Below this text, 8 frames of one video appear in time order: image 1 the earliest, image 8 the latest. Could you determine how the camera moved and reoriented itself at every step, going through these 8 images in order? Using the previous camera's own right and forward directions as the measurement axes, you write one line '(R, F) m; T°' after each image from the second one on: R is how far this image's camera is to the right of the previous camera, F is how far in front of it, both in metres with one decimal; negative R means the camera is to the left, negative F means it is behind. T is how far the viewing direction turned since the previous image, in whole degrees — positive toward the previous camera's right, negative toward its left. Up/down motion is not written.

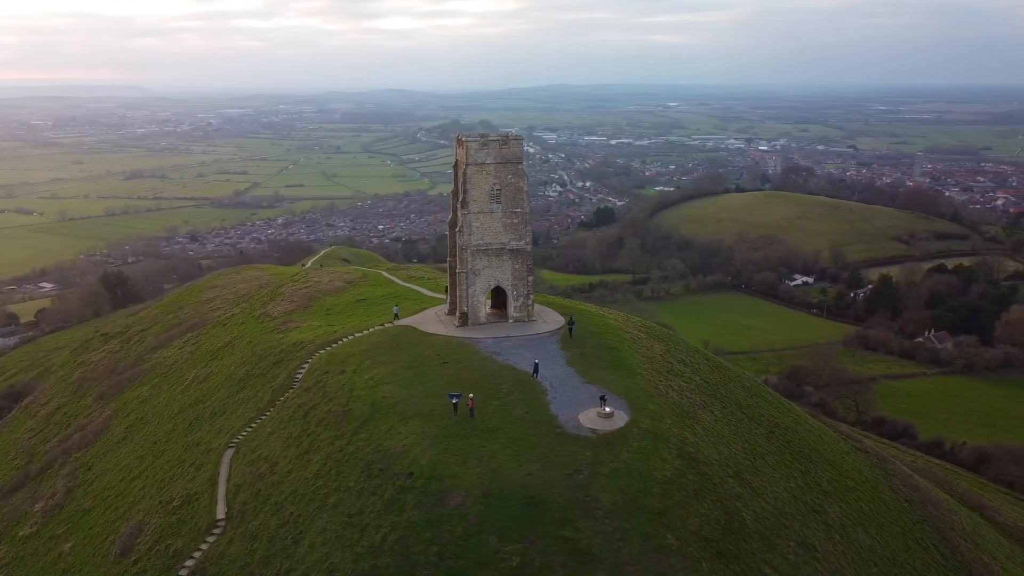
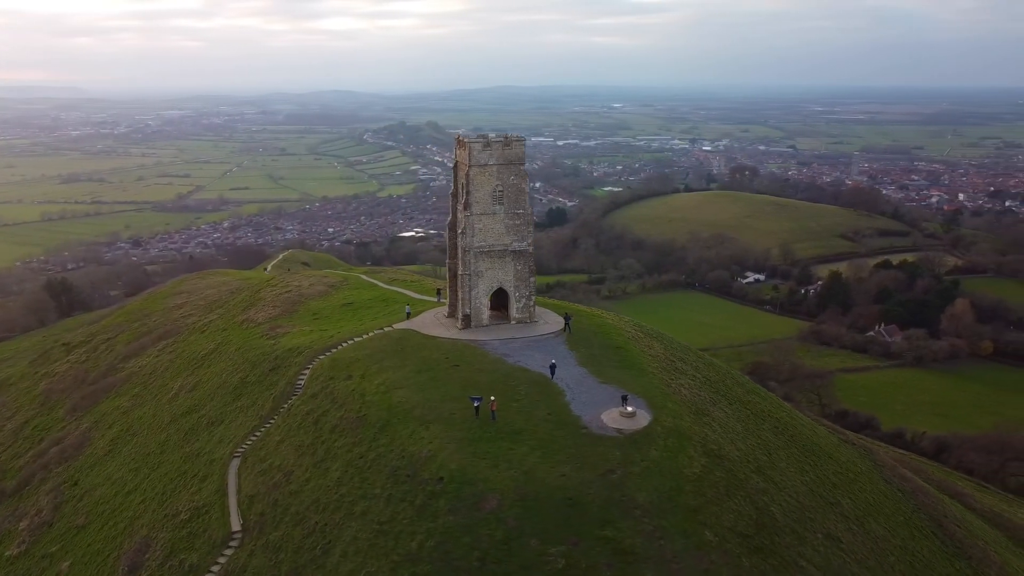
(-1.9, +0.2) m; +4°
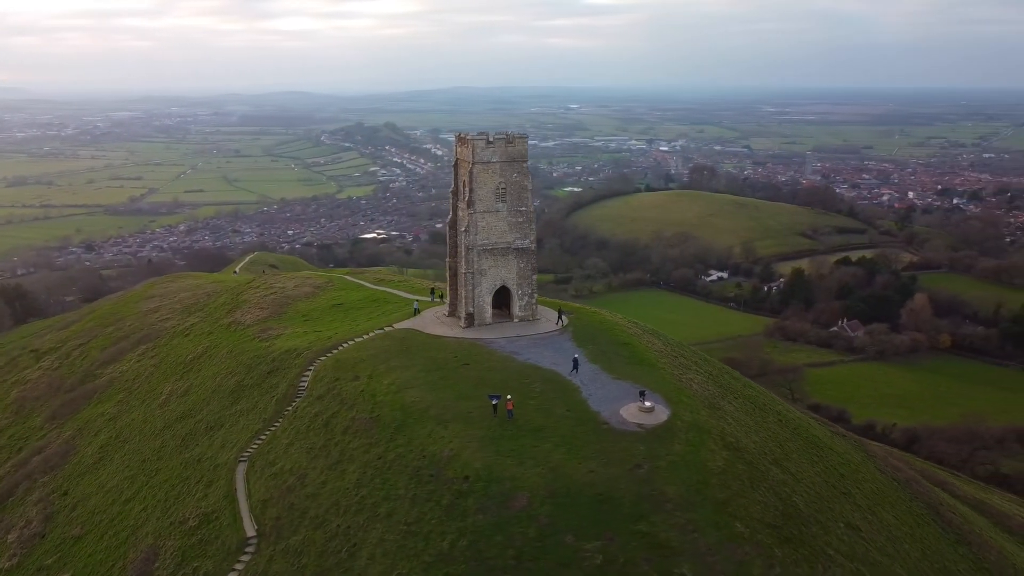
(-1.6, +0.2) m; +3°
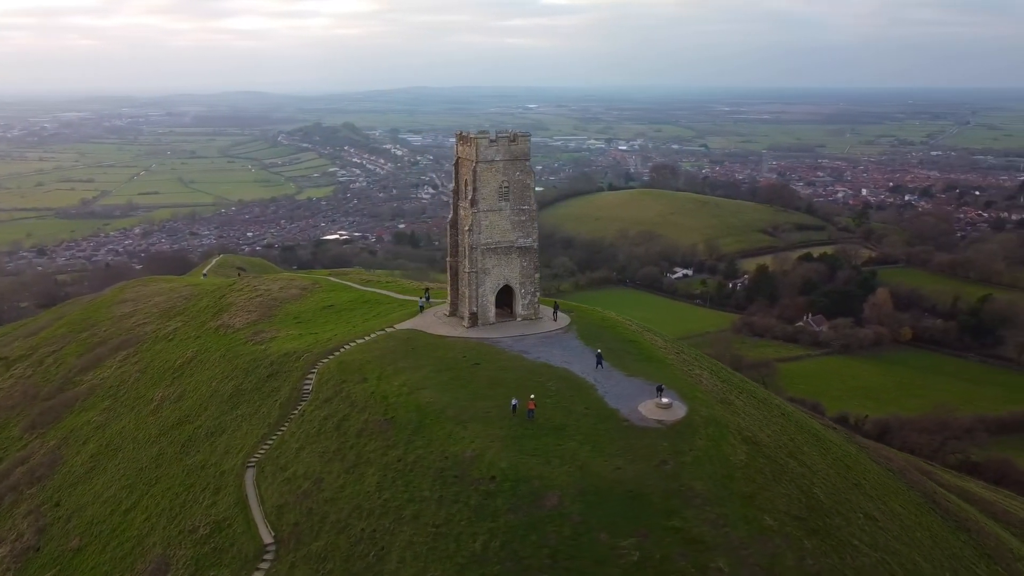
(-1.5, +0.1) m; +3°
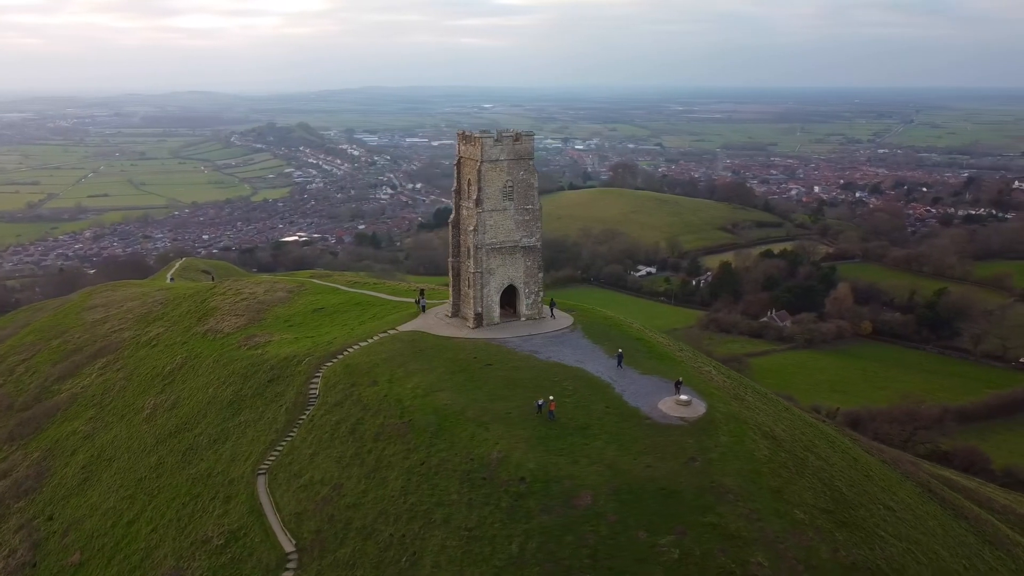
(-1.6, +0.2) m; +3°
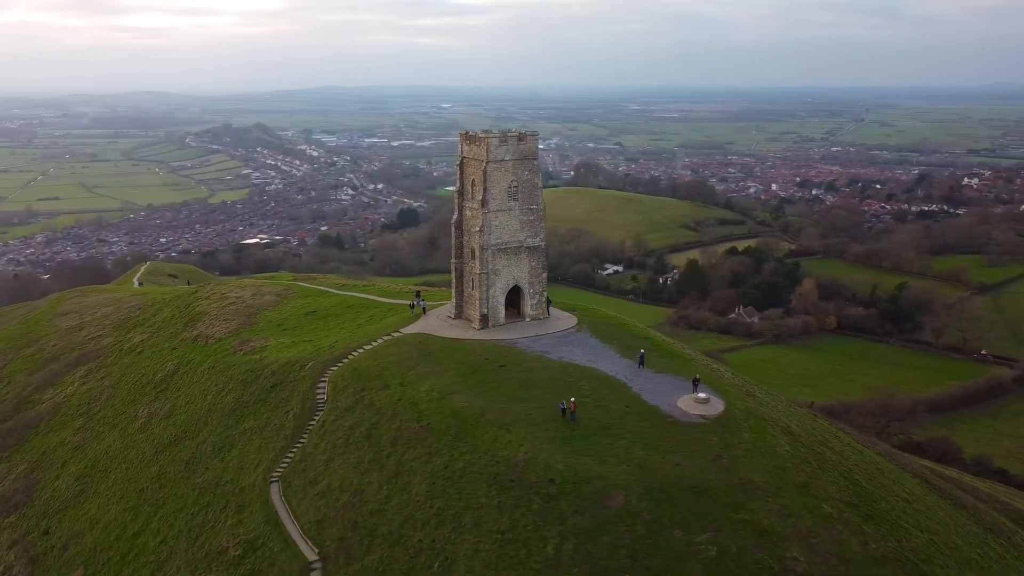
(-1.5, +0.1) m; +3°
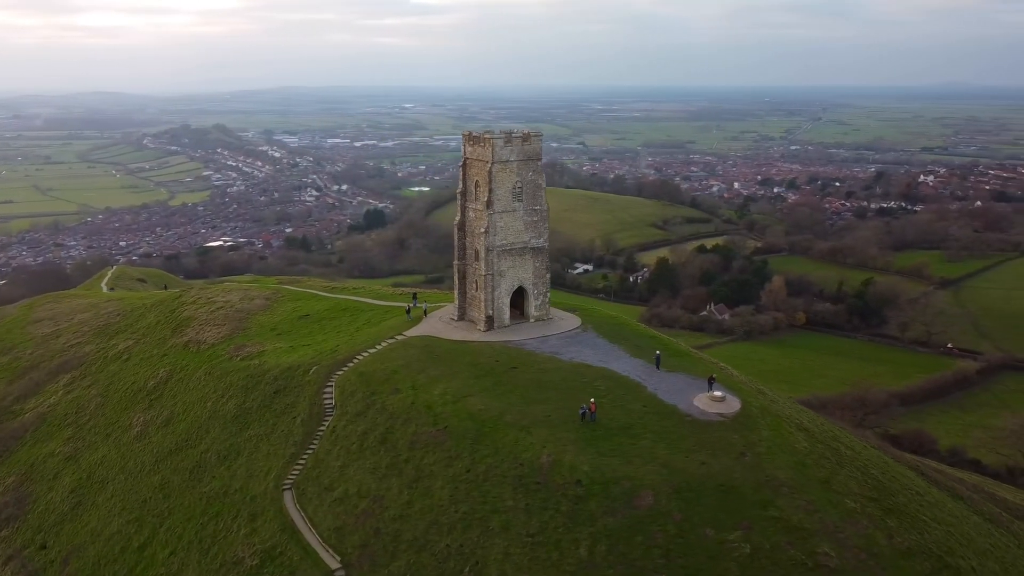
(-1.4, +0.1) m; +2°
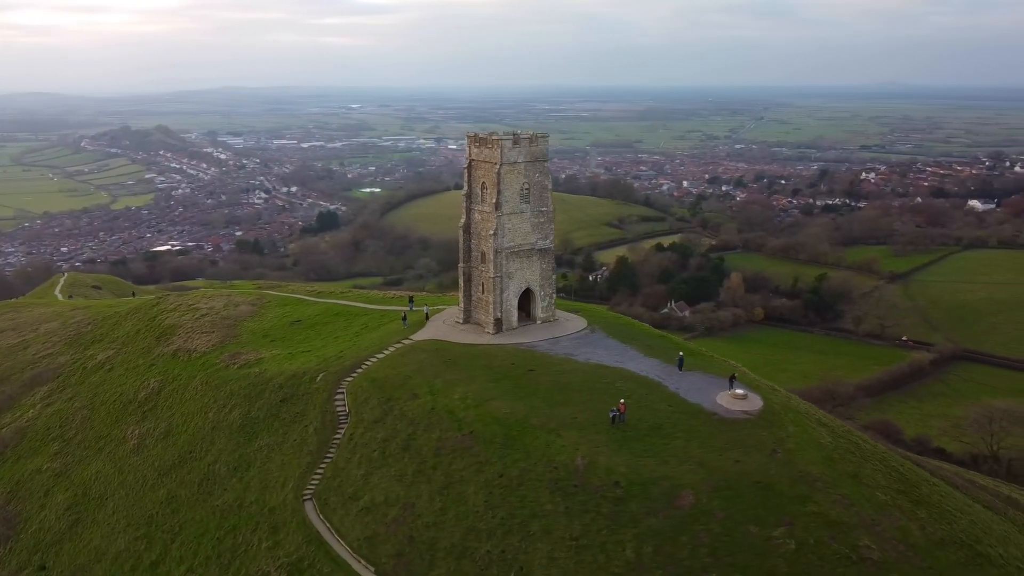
(-2.0, +0.2) m; +3°
